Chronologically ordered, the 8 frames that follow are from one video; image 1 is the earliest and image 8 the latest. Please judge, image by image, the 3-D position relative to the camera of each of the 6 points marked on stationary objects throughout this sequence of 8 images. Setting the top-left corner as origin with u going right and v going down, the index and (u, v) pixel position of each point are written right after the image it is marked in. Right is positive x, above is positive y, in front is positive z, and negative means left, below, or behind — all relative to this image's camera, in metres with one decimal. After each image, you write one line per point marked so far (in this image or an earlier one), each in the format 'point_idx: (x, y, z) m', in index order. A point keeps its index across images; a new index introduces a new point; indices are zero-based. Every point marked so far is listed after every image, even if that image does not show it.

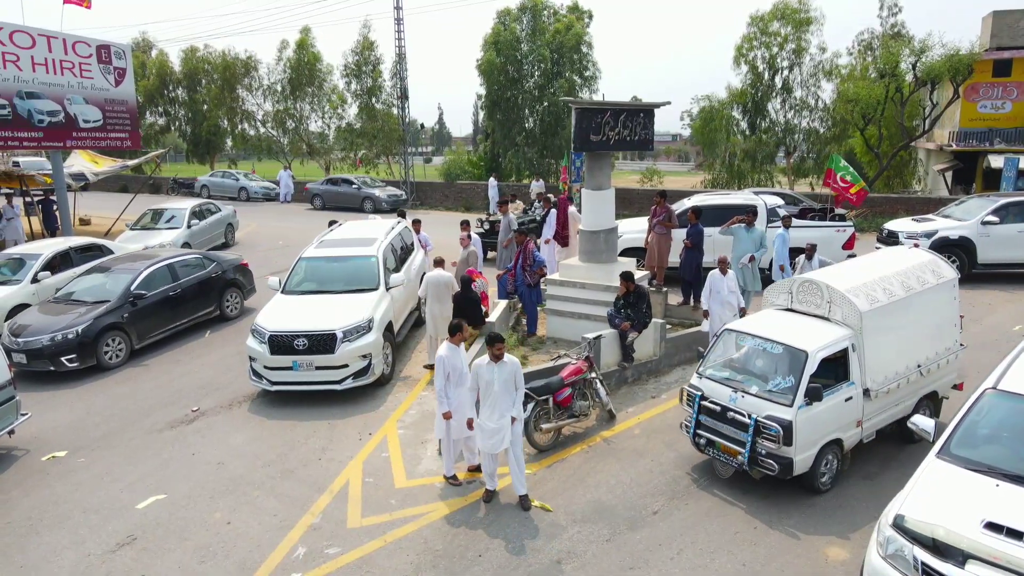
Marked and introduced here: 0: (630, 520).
0: (+1.0, -2.0, +6.1) m
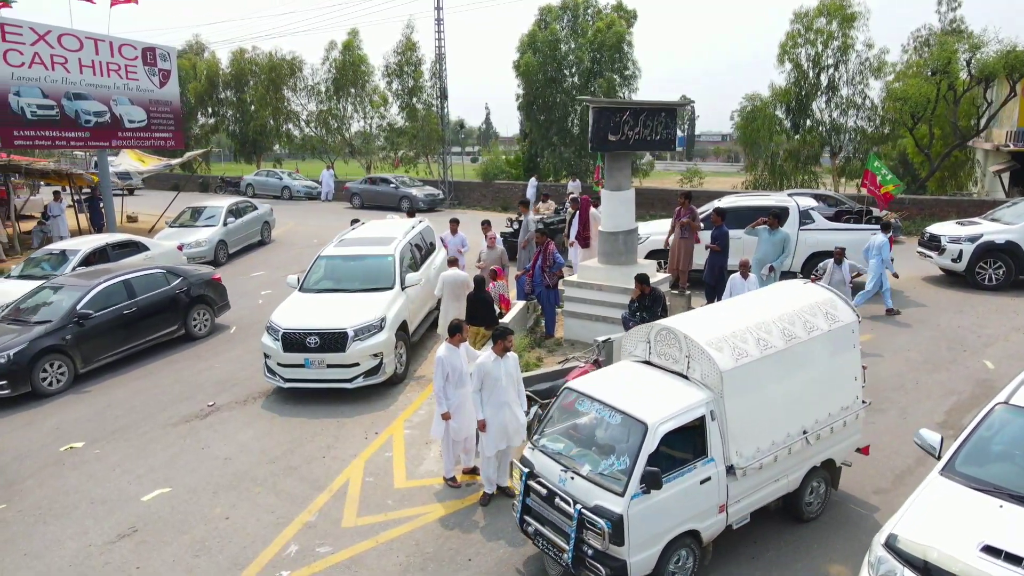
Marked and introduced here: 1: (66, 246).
0: (+1.0, -2.0, +5.9) m
1: (-8.5, +0.8, +13.3) m
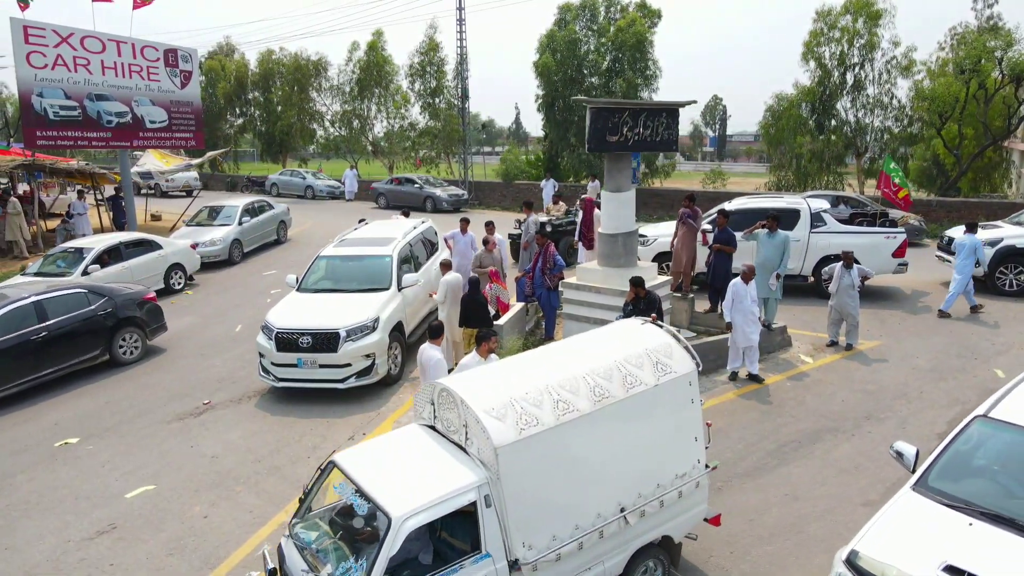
0: (+0.7, -2.1, +5.8) m
1: (-8.3, +0.9, +13.6) m
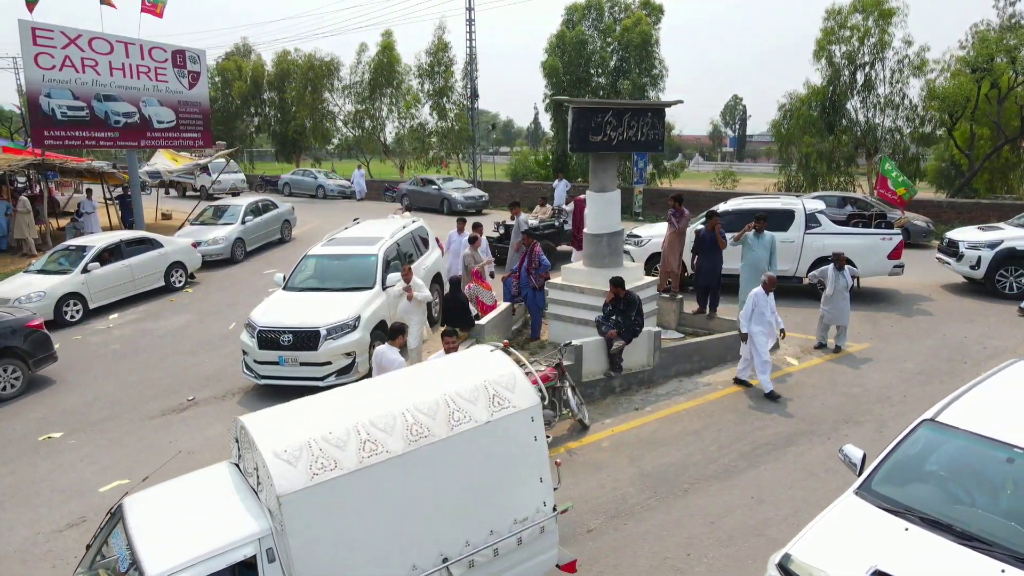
0: (+0.4, -2.1, +5.8) m
1: (-8.5, +0.9, +13.8) m
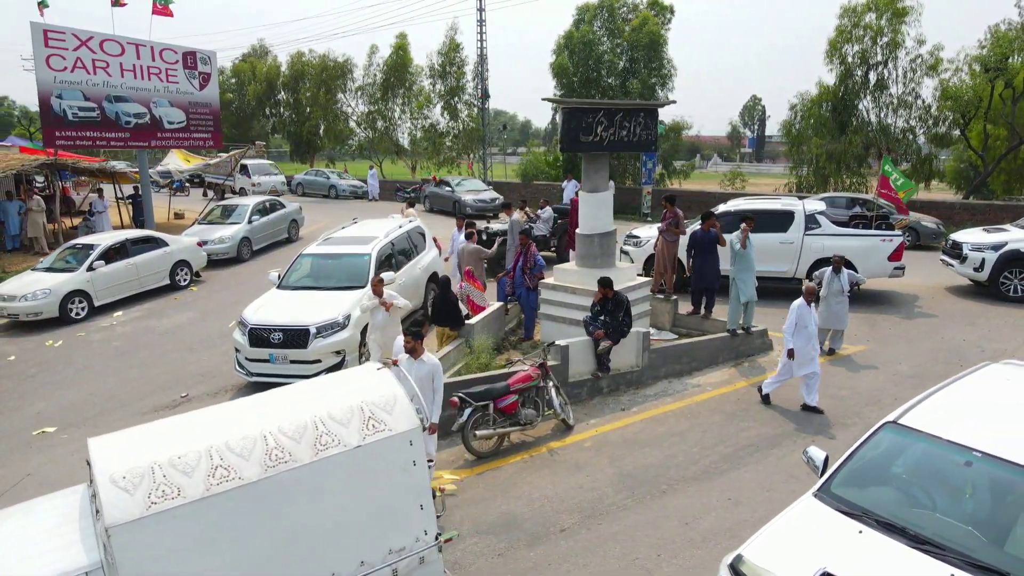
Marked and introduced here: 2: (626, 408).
0: (+0.2, -2.1, +5.8) m
1: (-8.5, +1.0, +14.0) m
2: (+1.4, -1.4, +8.3) m
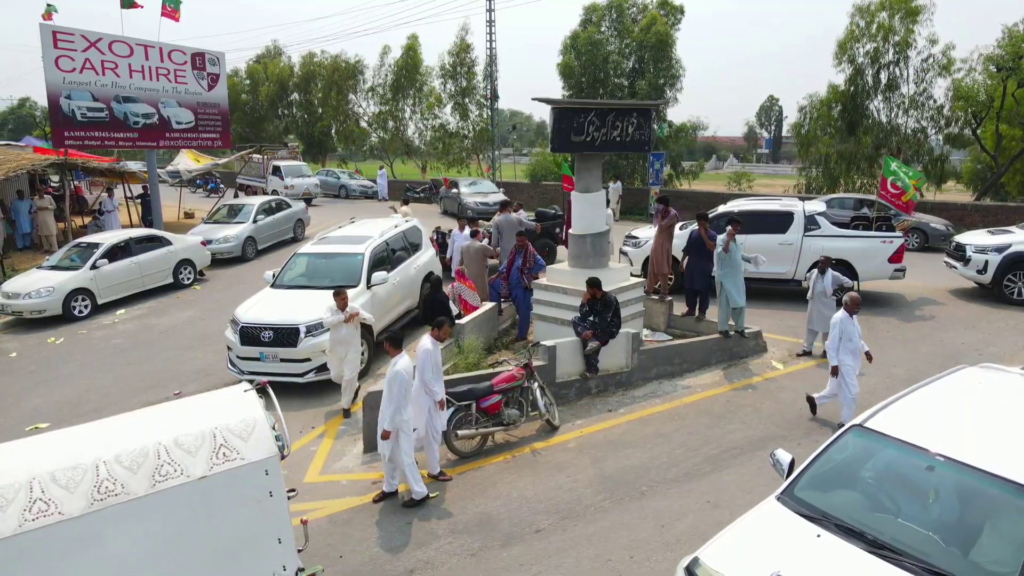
0: (0.0, -2.1, +5.8) m
1: (-8.5, +1.0, +14.2) m
2: (+1.2, -1.4, +8.3) m
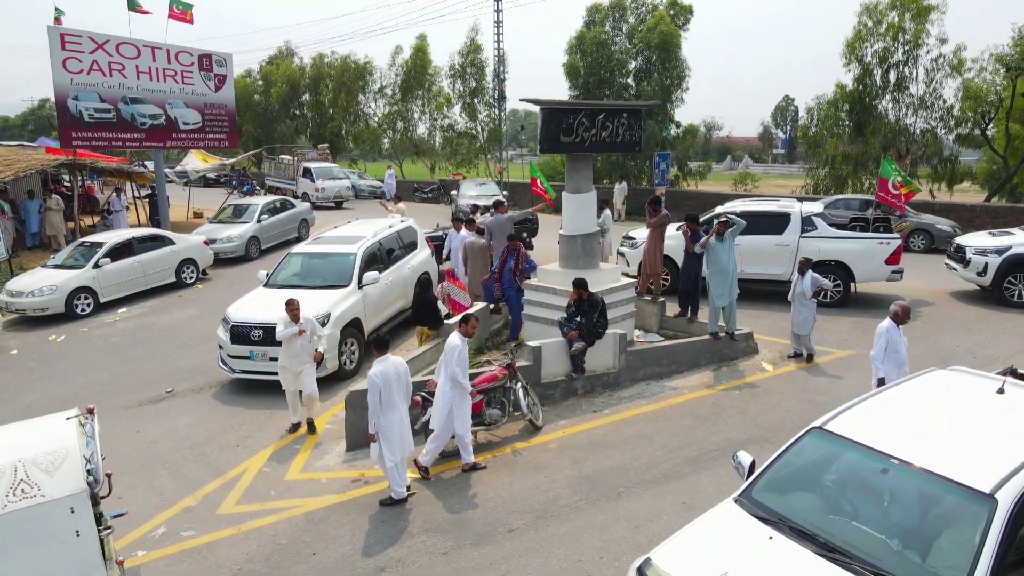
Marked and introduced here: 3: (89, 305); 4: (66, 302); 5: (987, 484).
0: (-0.3, -2.1, +5.8) m
1: (-8.5, +1.0, +14.4) m
2: (+1.0, -1.4, +8.3) m
3: (-8.2, -0.3, +13.6) m
4: (-8.4, -0.3, +13.2) m
5: (+2.4, -1.0, +3.6) m
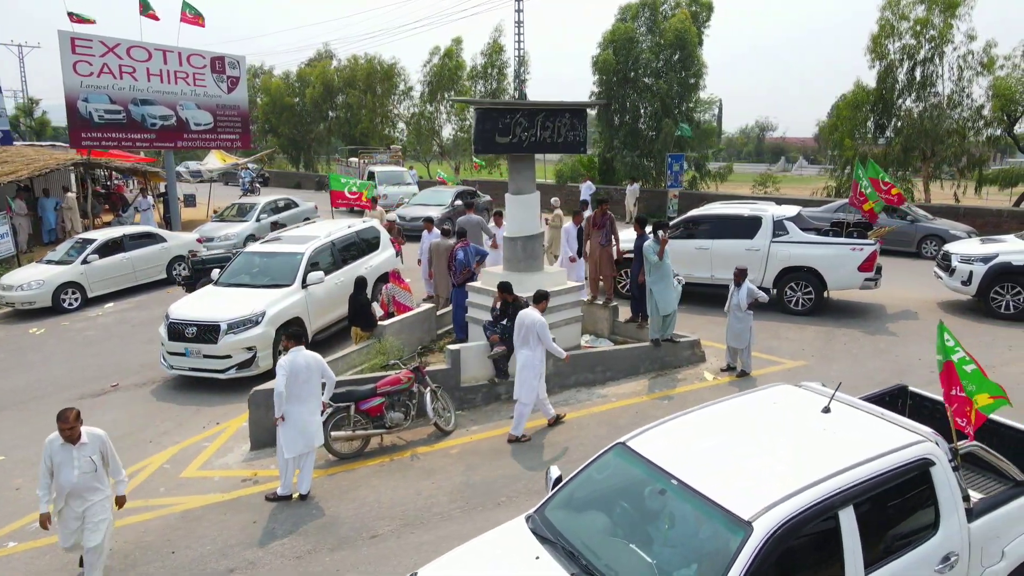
0: (-1.4, -2.1, +5.8) m
1: (-9.0, +1.1, +14.9) m
2: (+0.1, -1.5, +8.2) m
3: (-8.8, -0.2, +14.1) m
4: (-8.9, -0.2, +13.7) m
5: (+1.2, -1.1, +3.4) m
